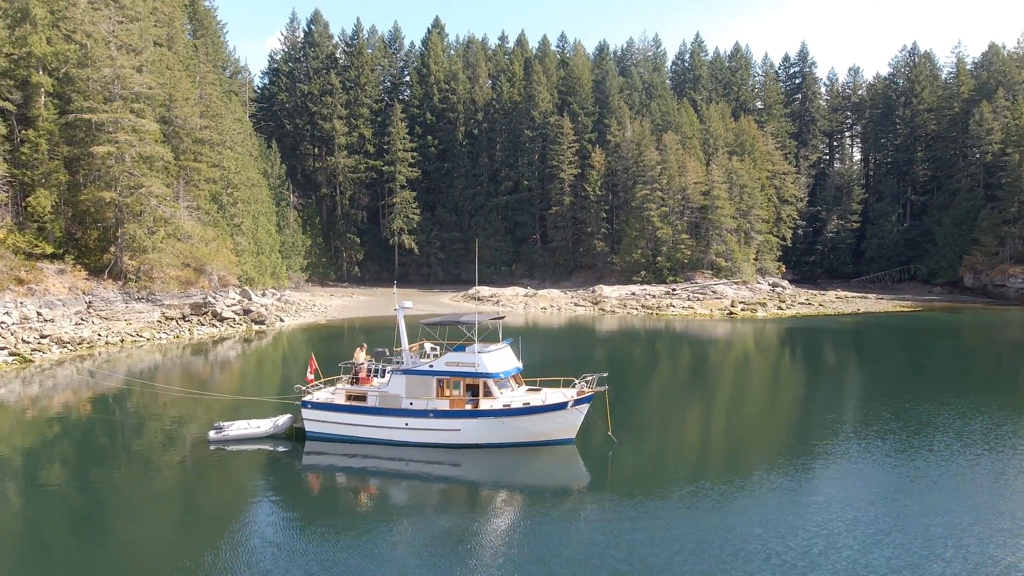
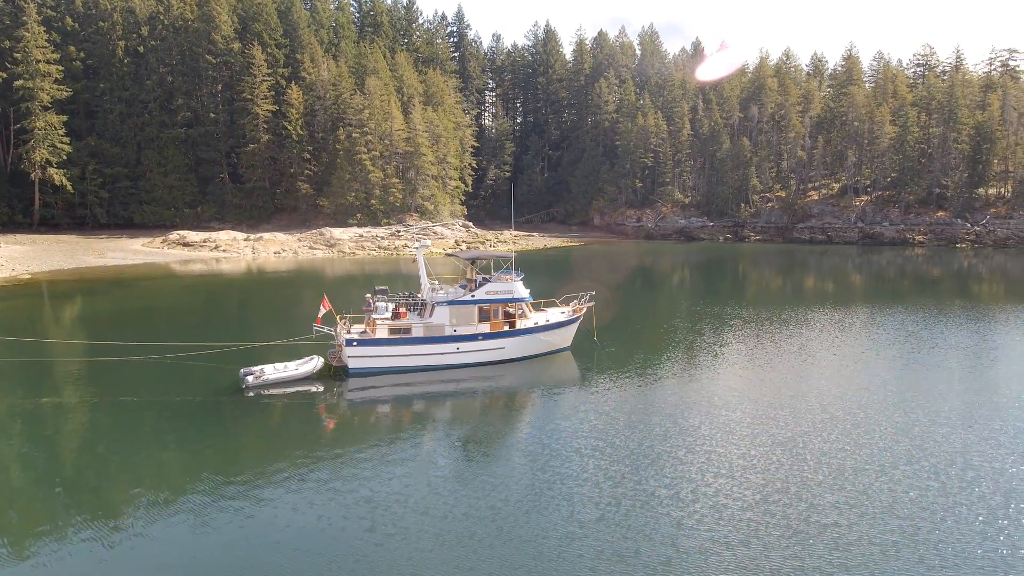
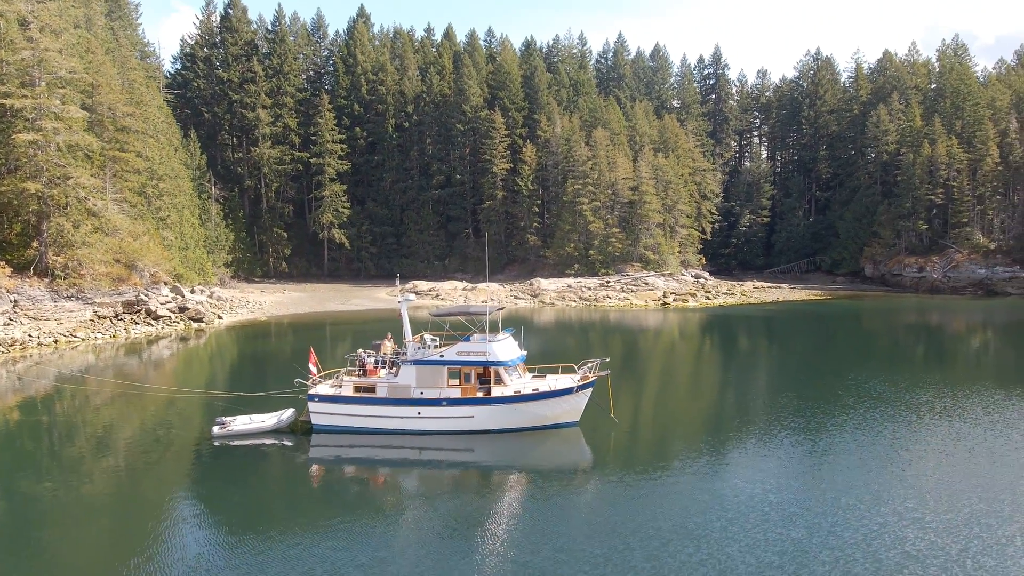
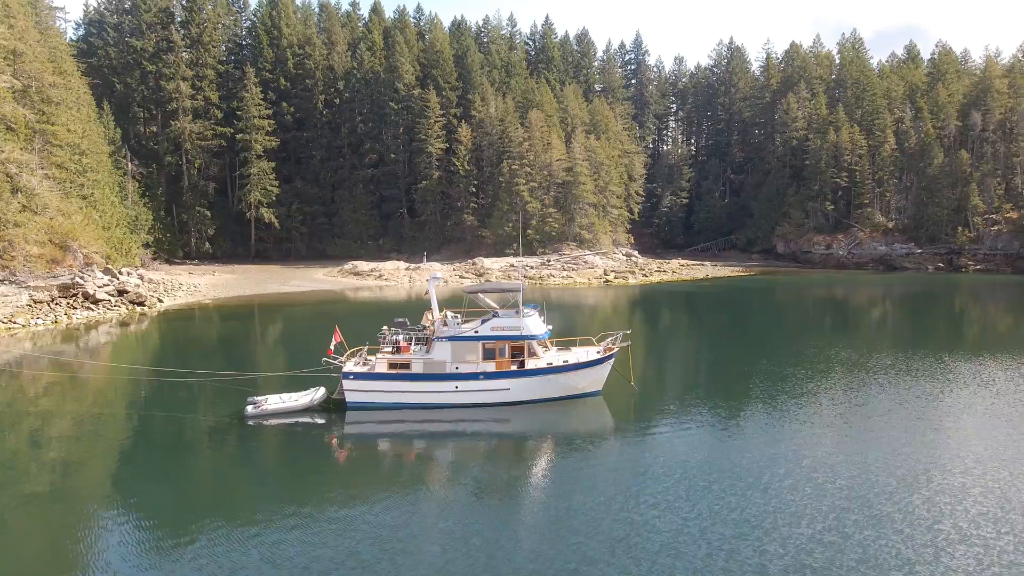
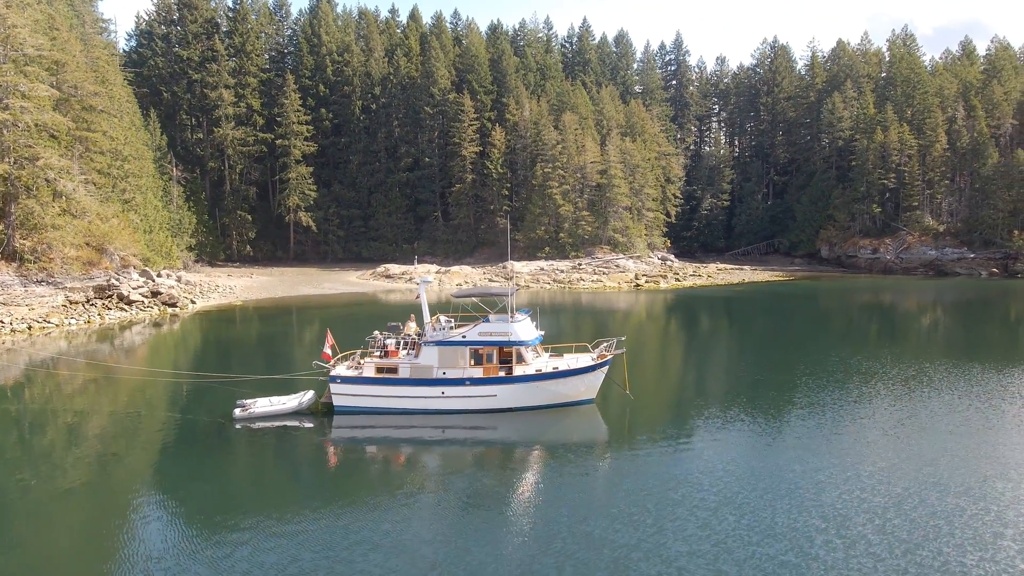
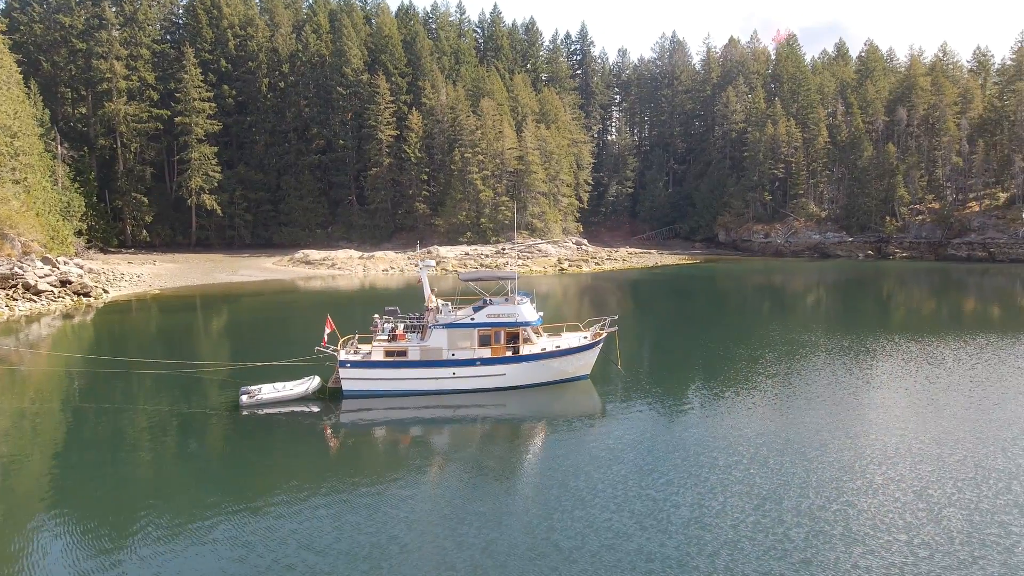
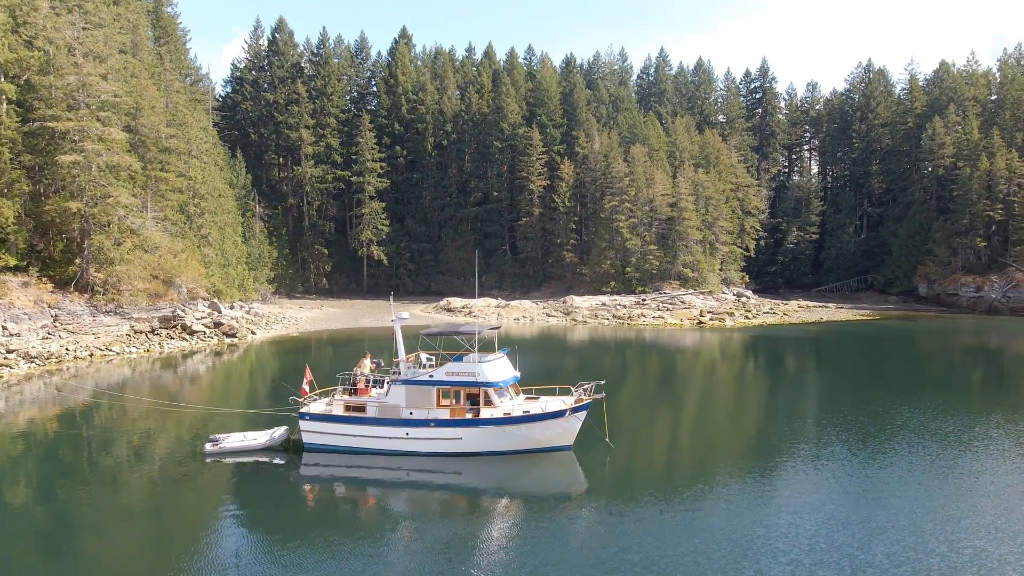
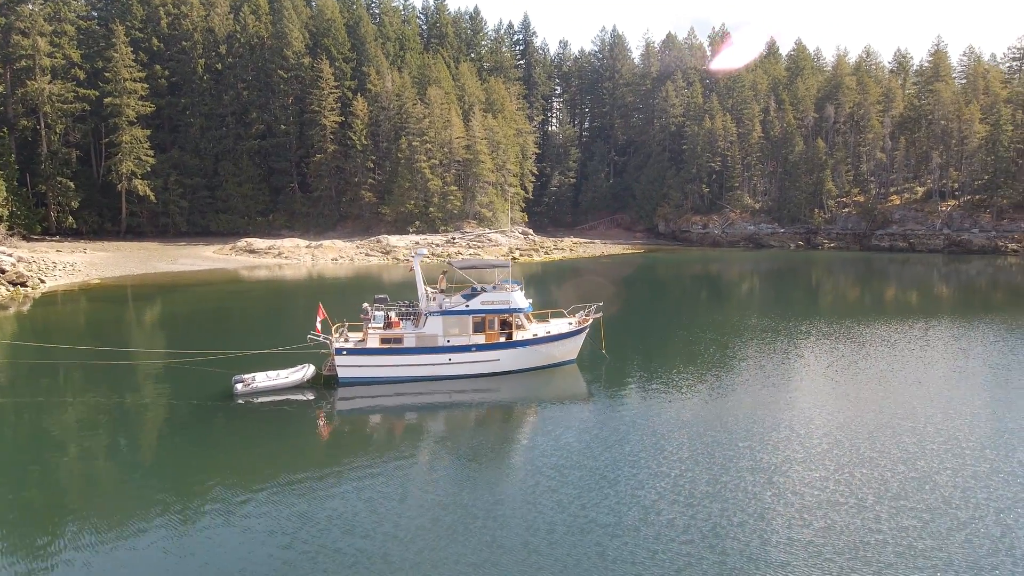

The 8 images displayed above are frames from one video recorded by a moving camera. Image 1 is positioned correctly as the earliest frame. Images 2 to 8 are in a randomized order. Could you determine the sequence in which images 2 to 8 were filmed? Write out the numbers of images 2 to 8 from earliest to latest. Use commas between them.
7, 3, 5, 4, 6, 8, 2
